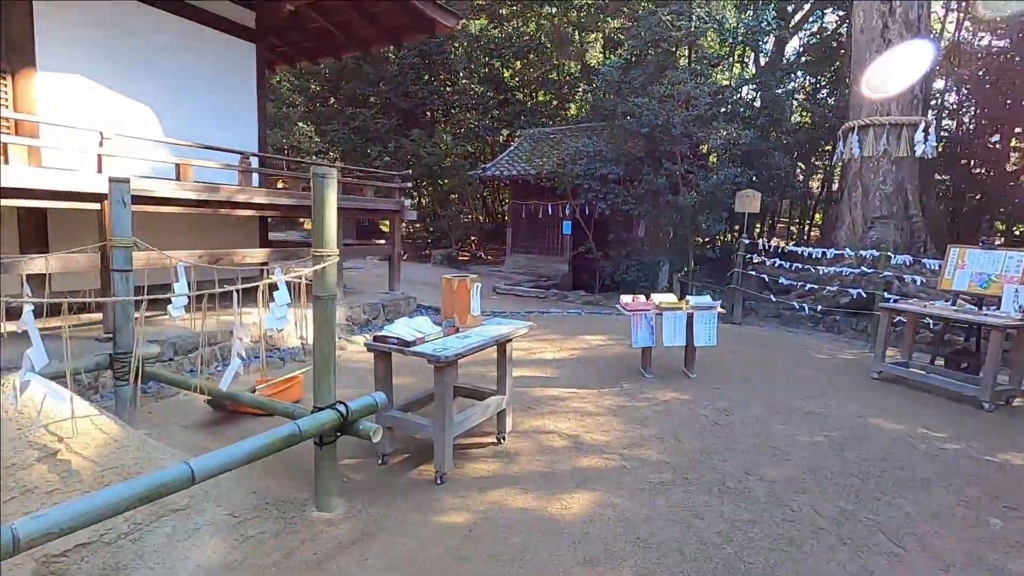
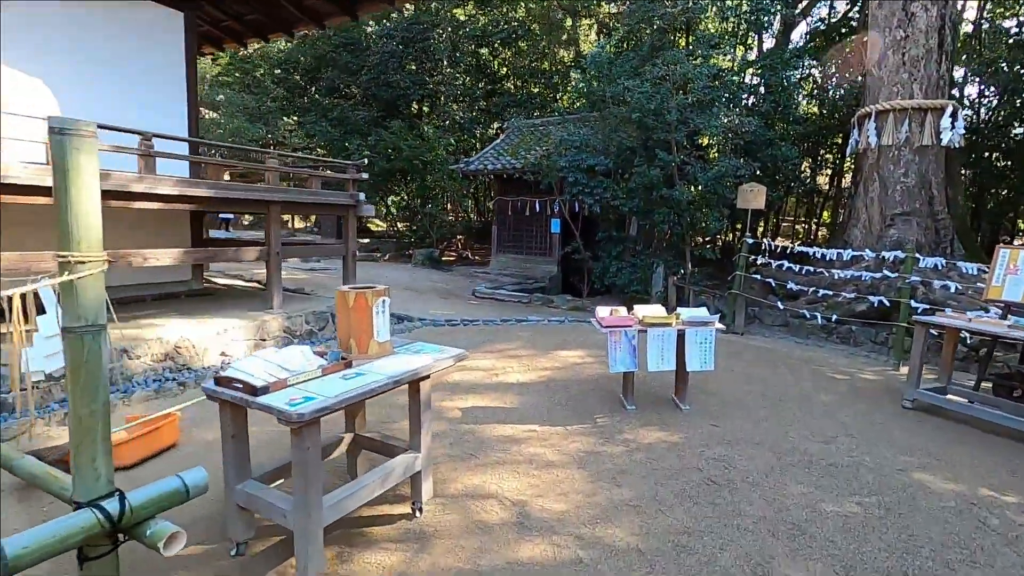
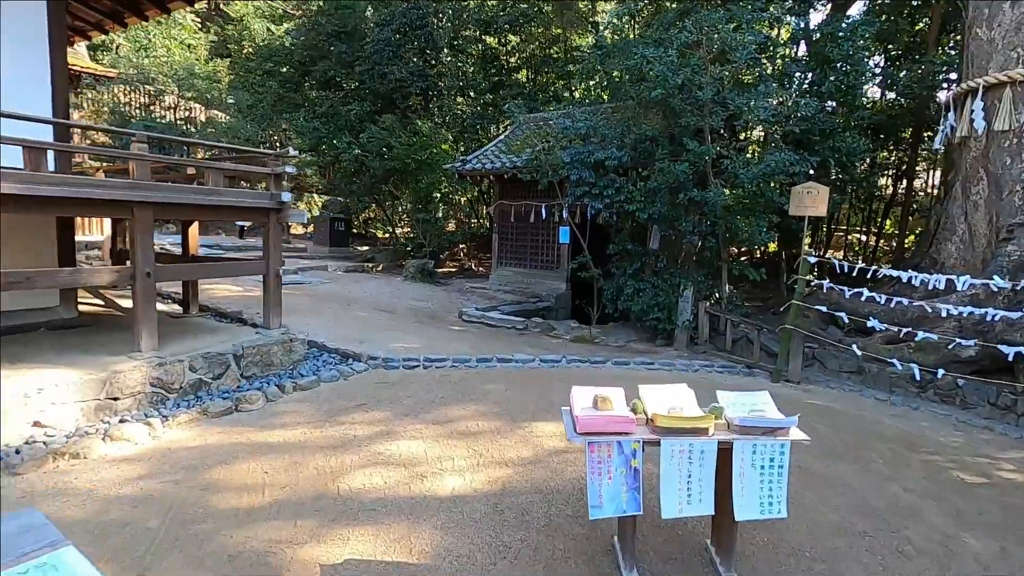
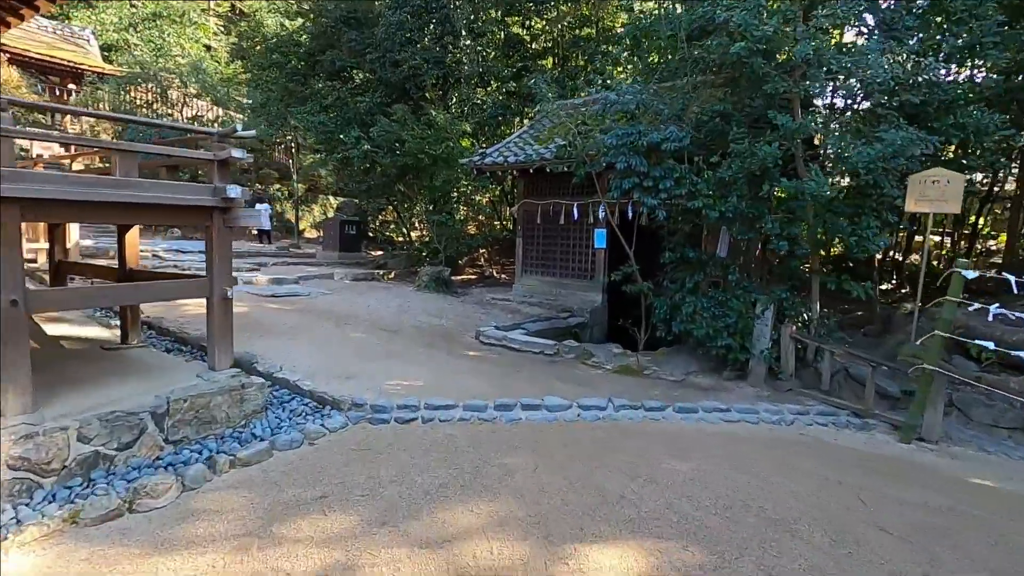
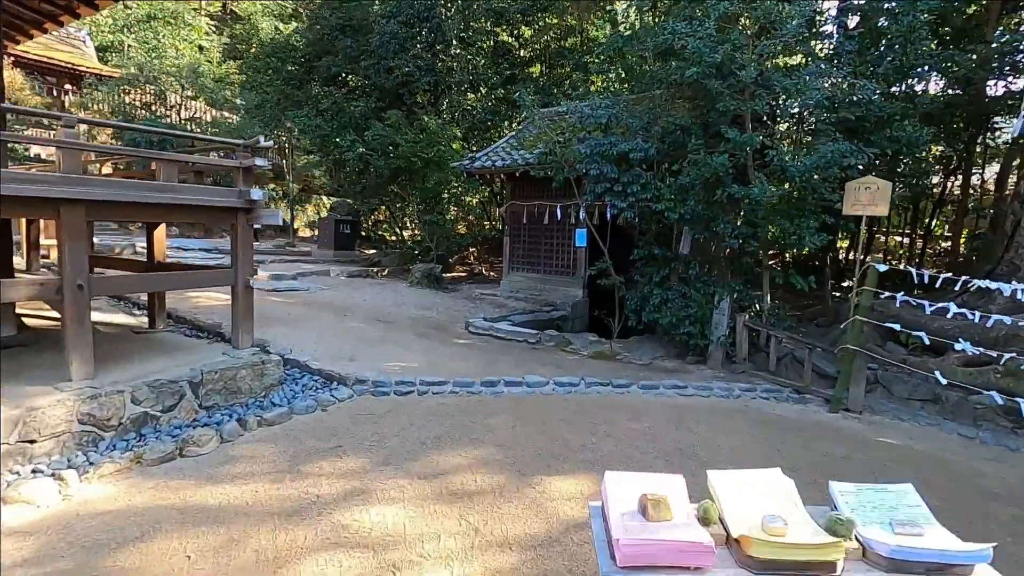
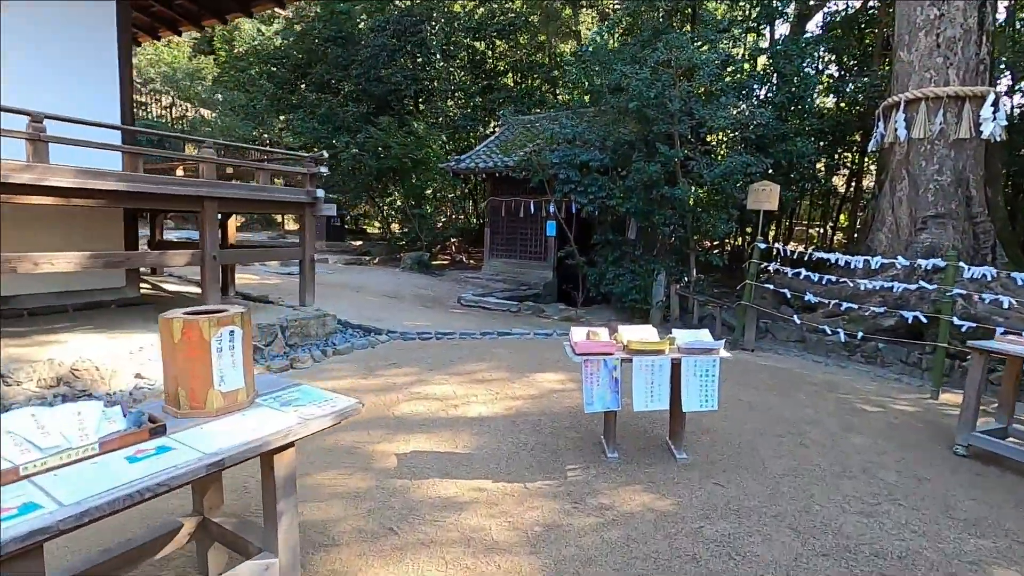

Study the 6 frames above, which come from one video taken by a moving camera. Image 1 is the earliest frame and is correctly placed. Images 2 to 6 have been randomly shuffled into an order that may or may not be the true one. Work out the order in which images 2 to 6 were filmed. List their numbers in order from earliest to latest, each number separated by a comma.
2, 6, 3, 5, 4
